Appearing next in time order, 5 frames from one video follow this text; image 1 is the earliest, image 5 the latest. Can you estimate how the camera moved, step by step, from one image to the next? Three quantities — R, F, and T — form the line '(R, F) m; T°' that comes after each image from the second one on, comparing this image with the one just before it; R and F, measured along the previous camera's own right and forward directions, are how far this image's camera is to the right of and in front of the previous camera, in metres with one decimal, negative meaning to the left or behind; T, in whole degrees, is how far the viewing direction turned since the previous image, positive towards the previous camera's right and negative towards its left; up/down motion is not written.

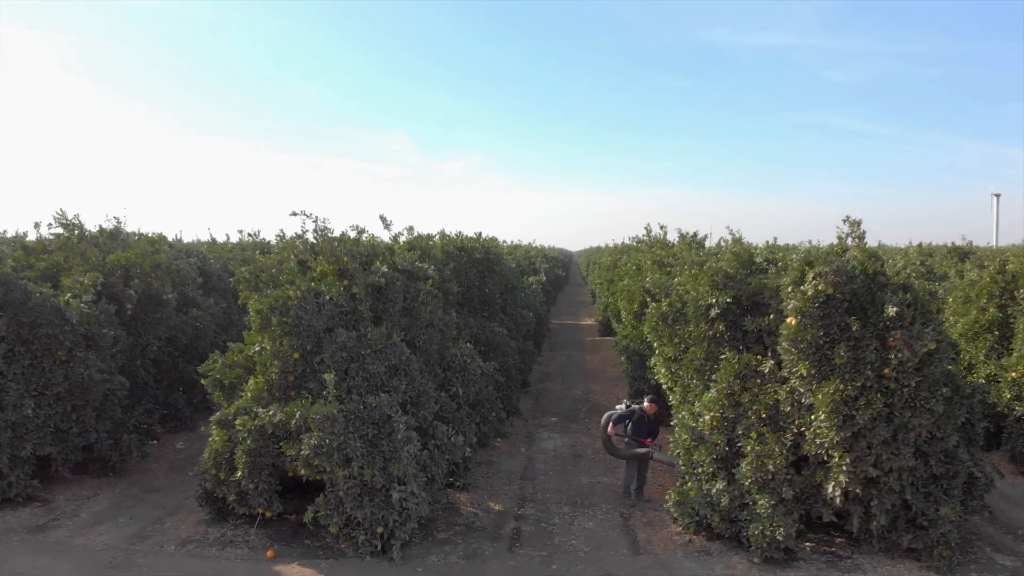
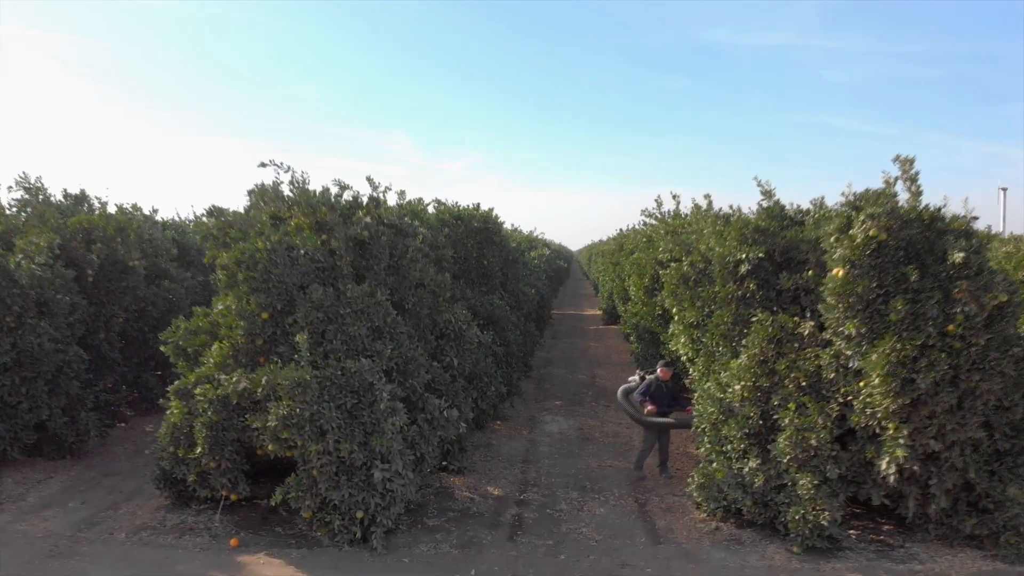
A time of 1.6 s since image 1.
(0.0, +0.8) m; 0°
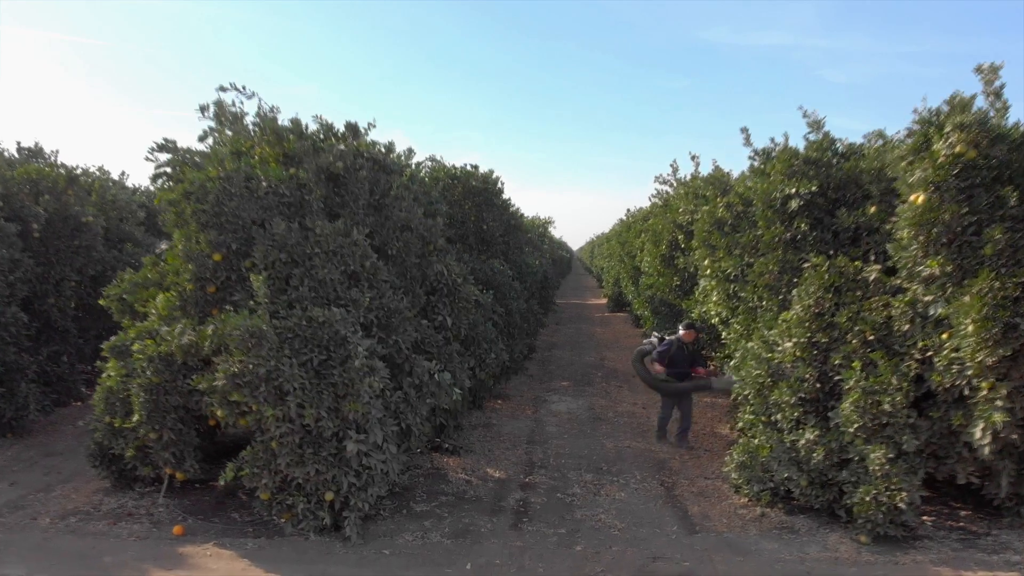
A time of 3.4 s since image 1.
(0.0, +0.9) m; 0°
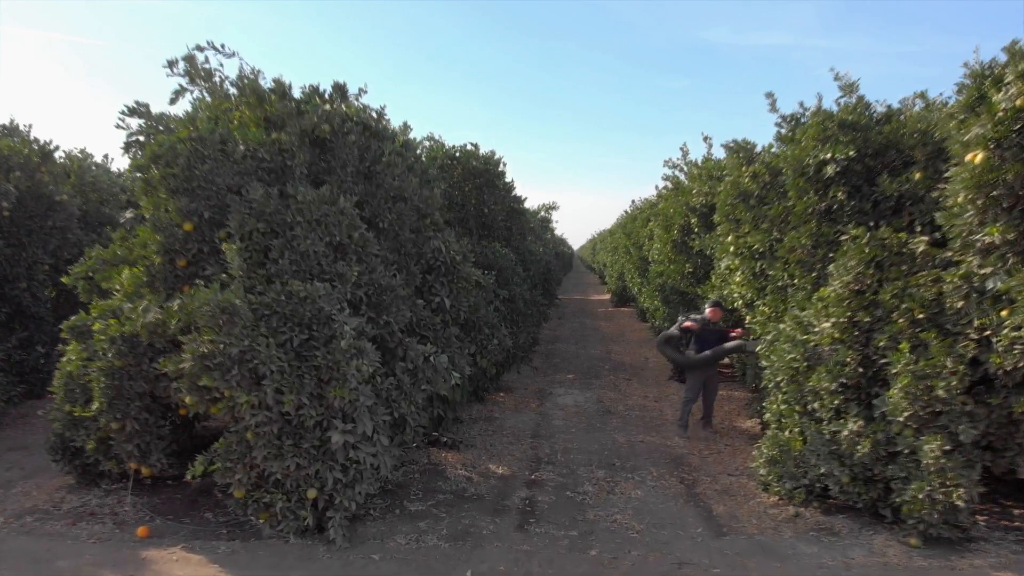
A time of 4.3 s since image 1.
(0.0, +0.4) m; 0°
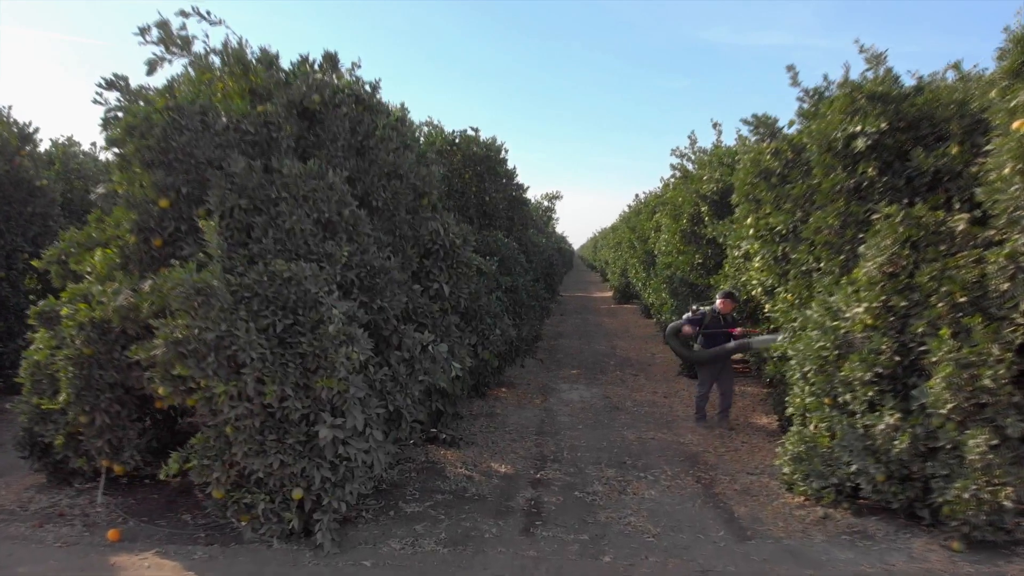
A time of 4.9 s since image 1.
(0.0, +0.3) m; 0°
